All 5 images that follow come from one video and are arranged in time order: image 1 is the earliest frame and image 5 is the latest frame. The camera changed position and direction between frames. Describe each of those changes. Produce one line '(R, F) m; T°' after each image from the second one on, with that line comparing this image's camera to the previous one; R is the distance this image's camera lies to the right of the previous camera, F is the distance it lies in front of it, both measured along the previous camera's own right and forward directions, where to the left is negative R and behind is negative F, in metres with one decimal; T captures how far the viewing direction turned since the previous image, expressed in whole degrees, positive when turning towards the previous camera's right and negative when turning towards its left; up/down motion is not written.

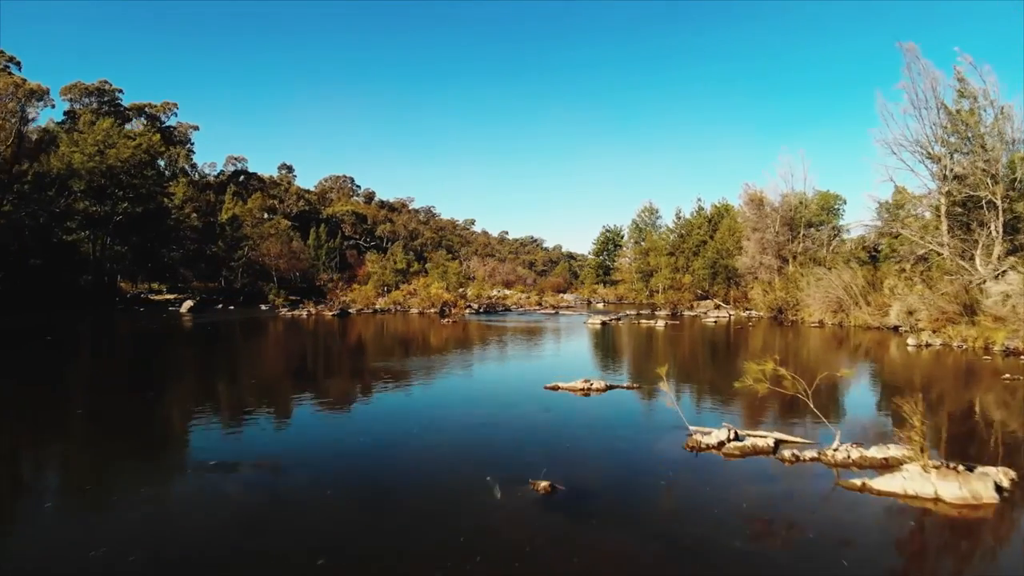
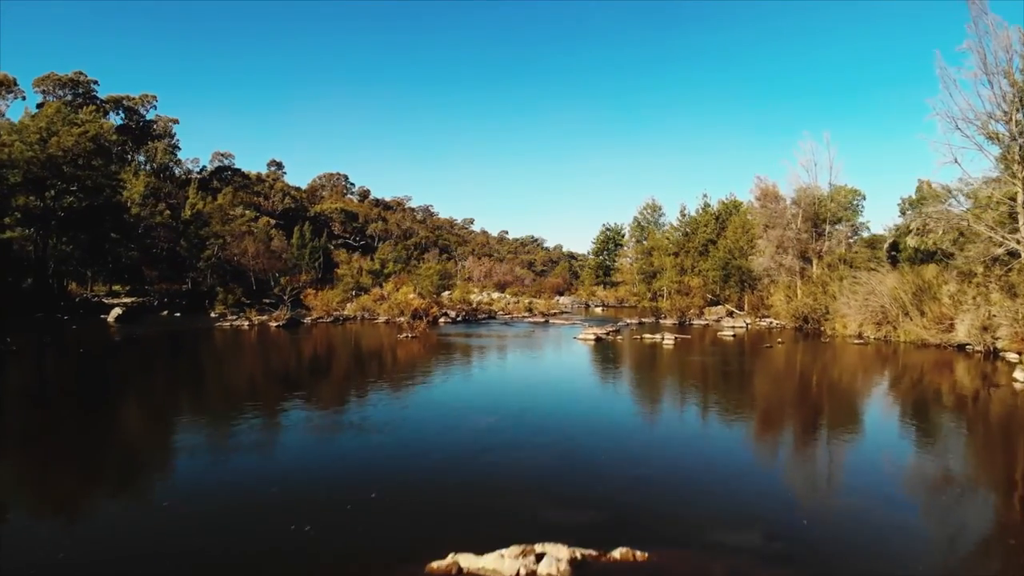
(+1.0, +4.5) m; 0°
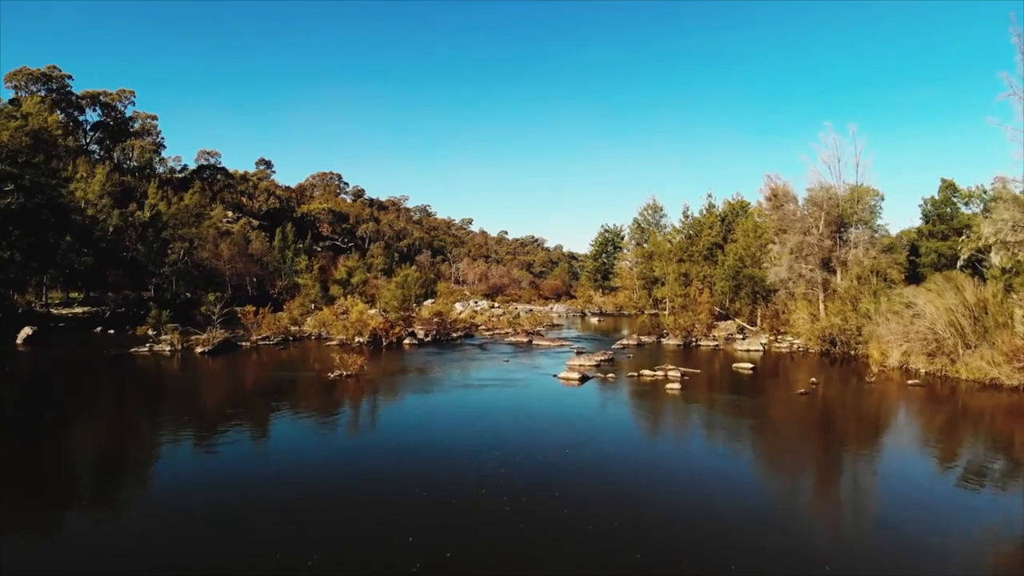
(+1.1, +4.0) m; 0°
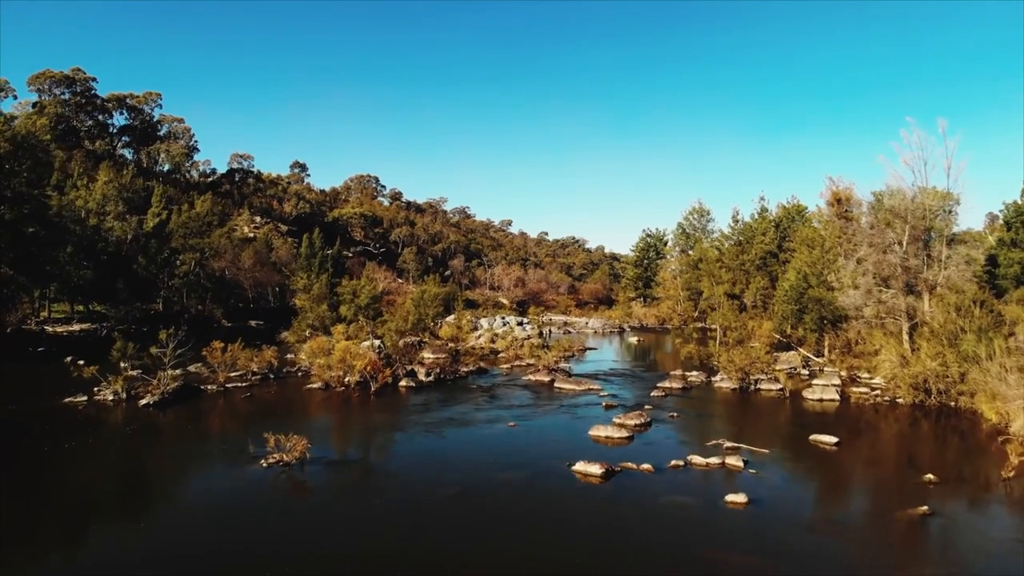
(+0.9, +4.3) m; -4°
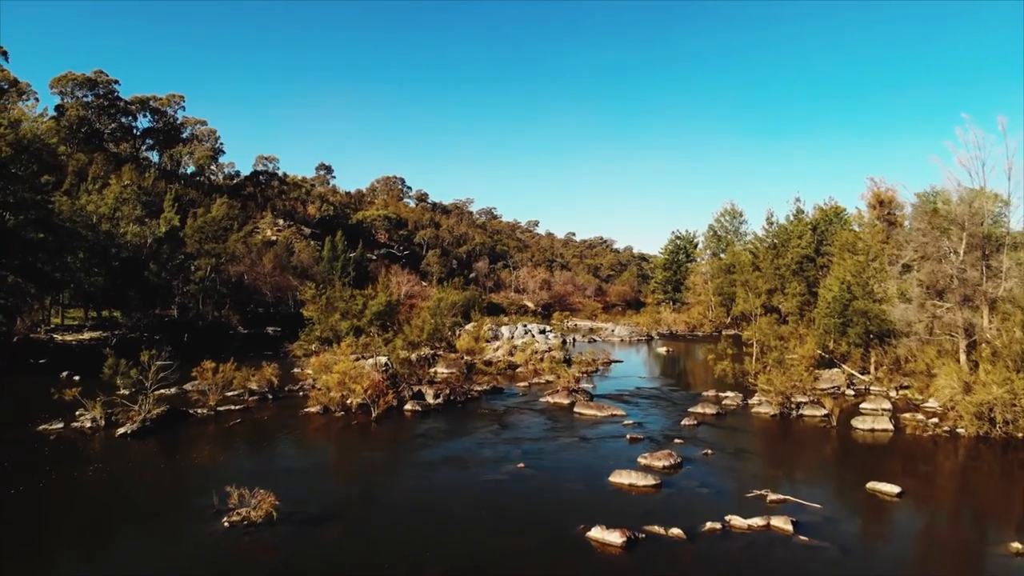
(+0.4, +1.9) m; -3°
